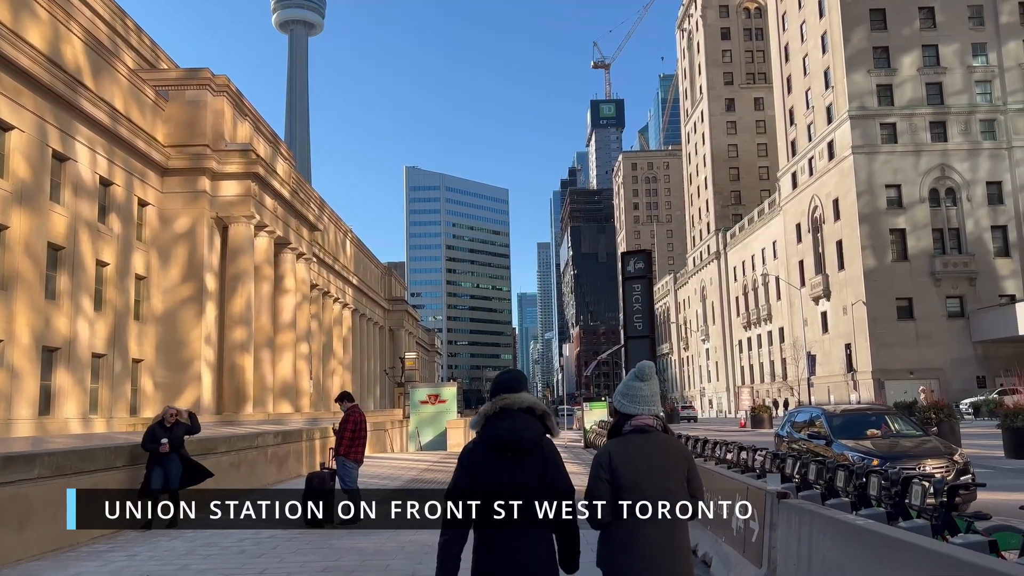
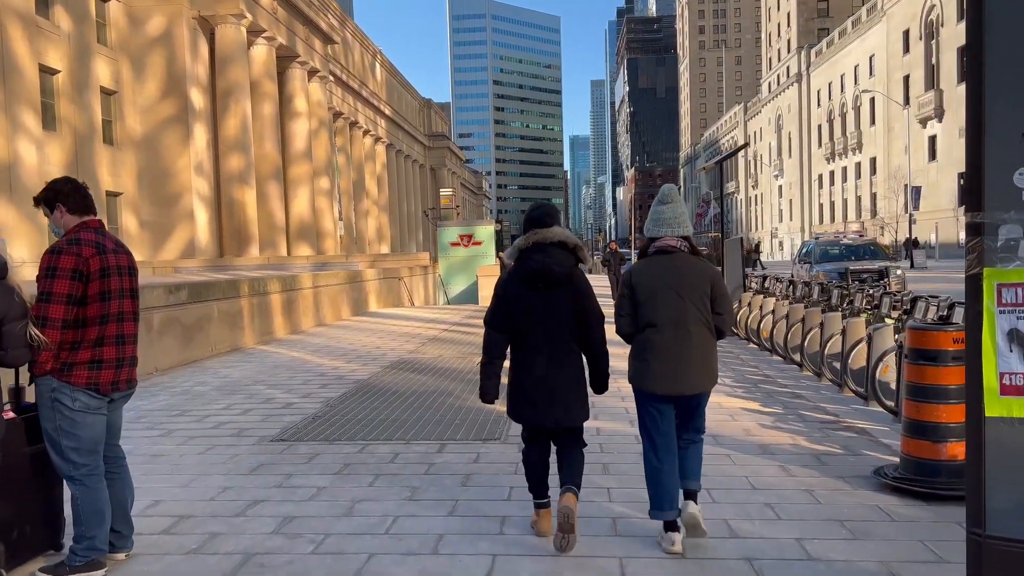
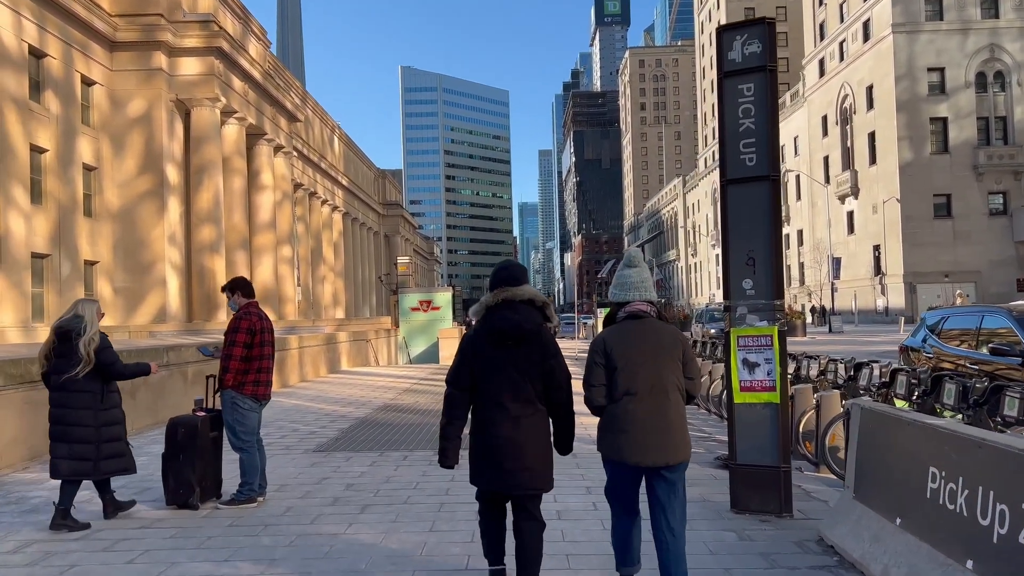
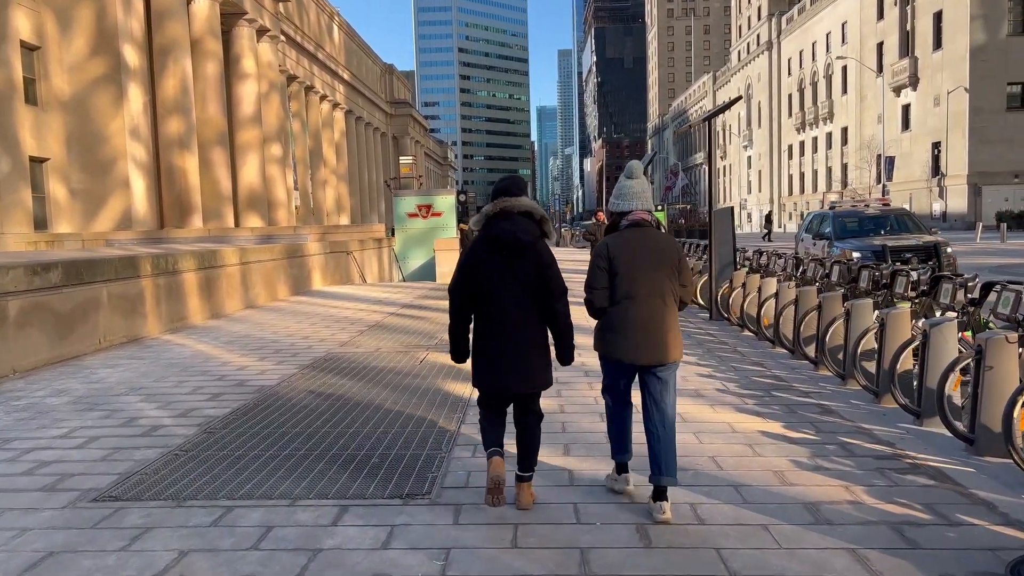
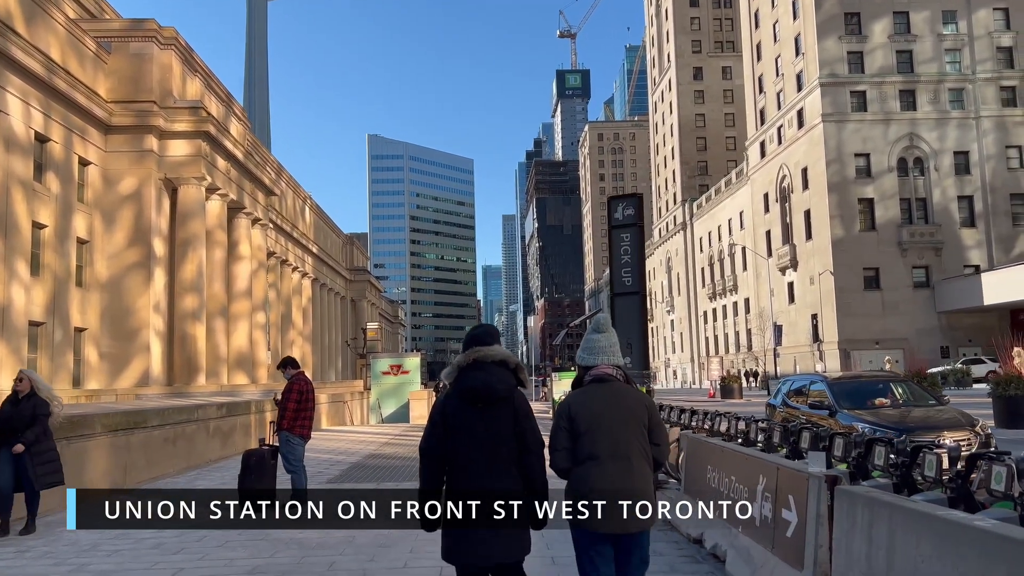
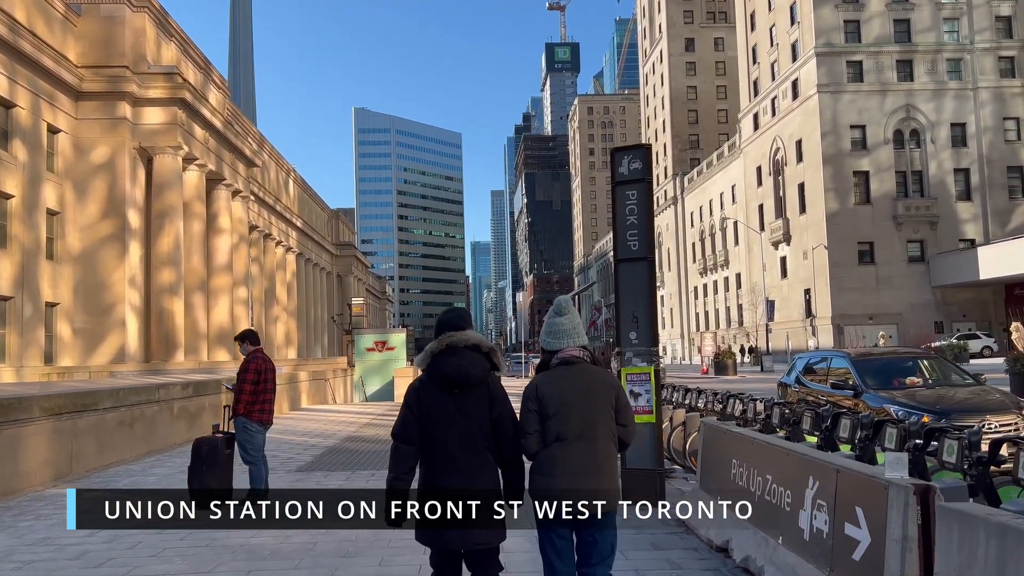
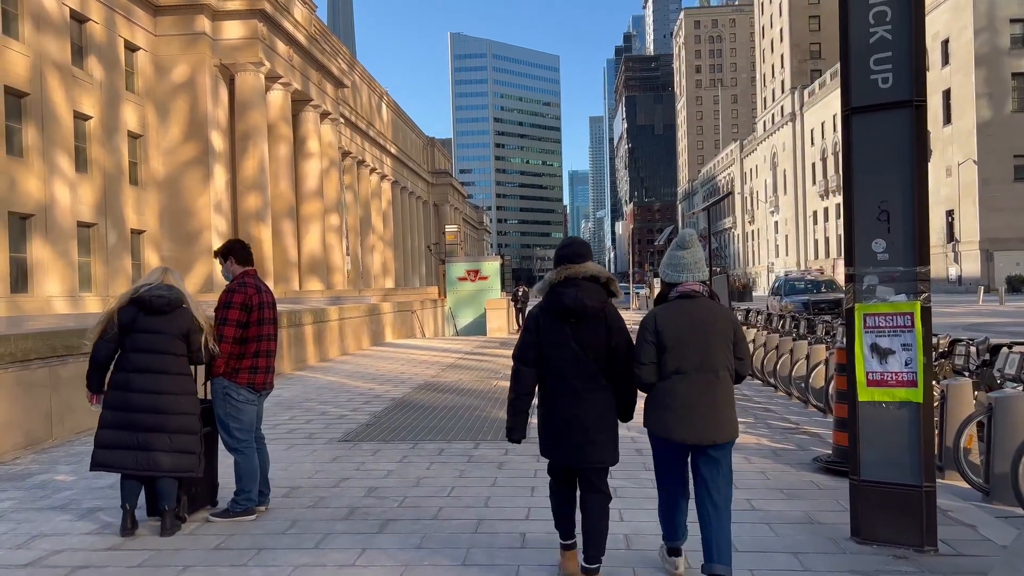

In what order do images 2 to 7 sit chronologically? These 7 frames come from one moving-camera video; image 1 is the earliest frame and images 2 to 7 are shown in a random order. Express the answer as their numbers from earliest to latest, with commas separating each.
5, 6, 3, 7, 2, 4
